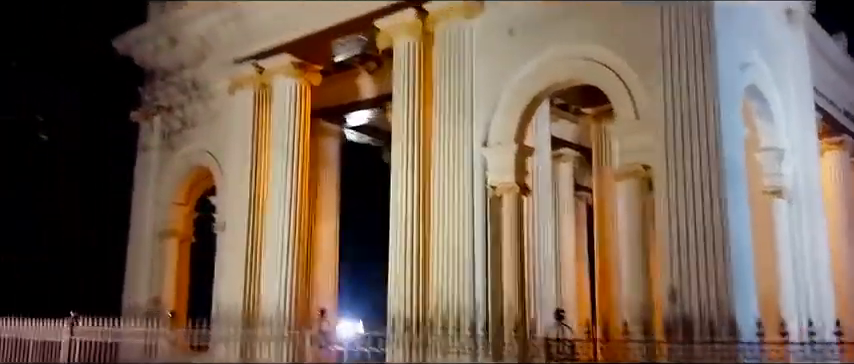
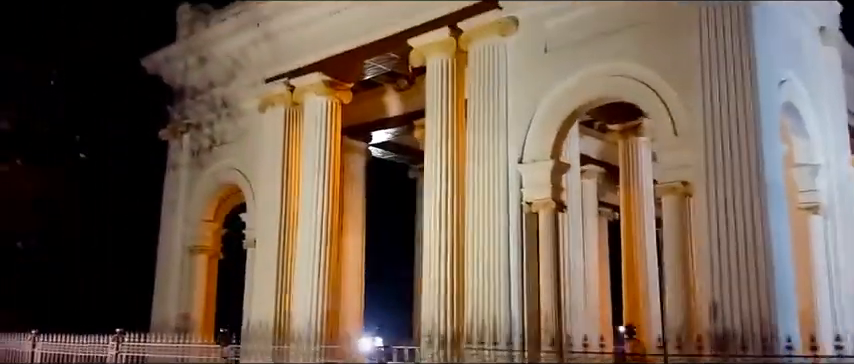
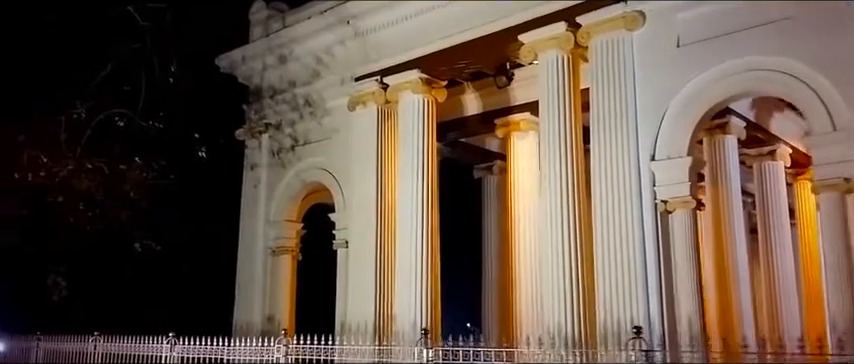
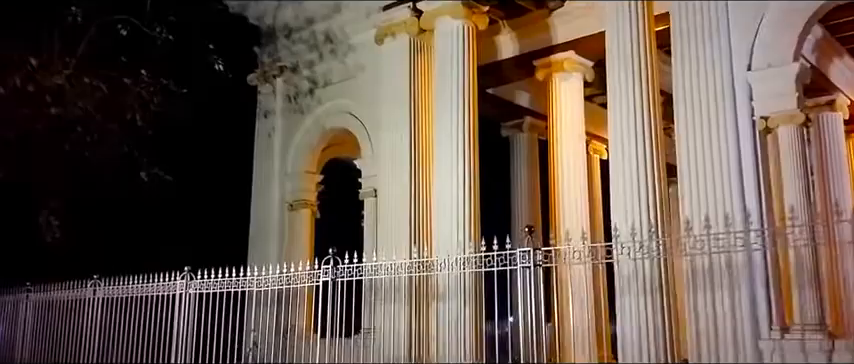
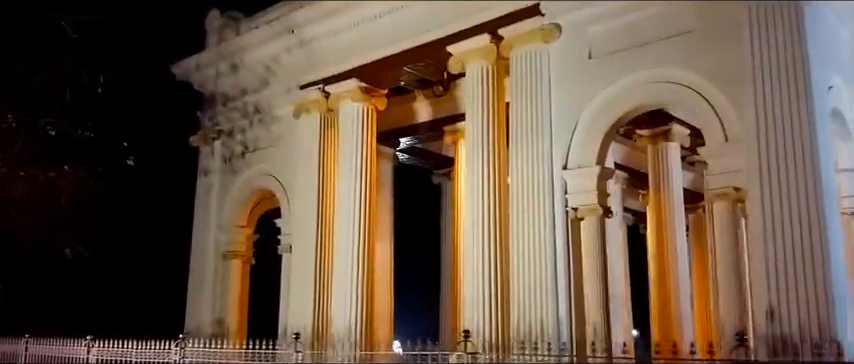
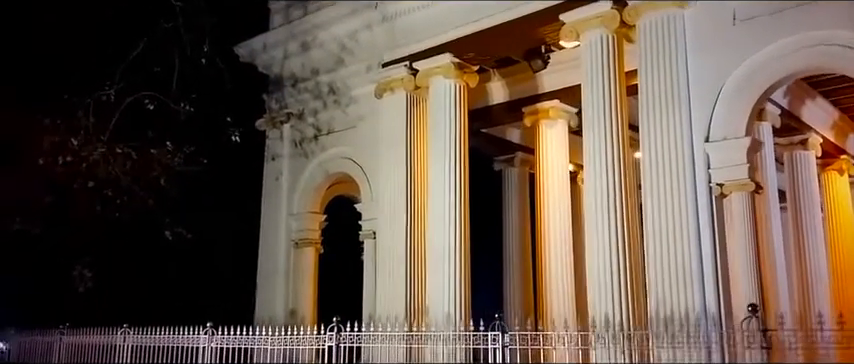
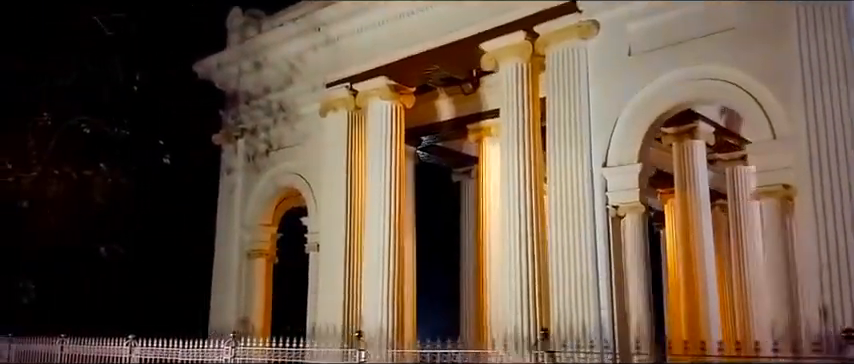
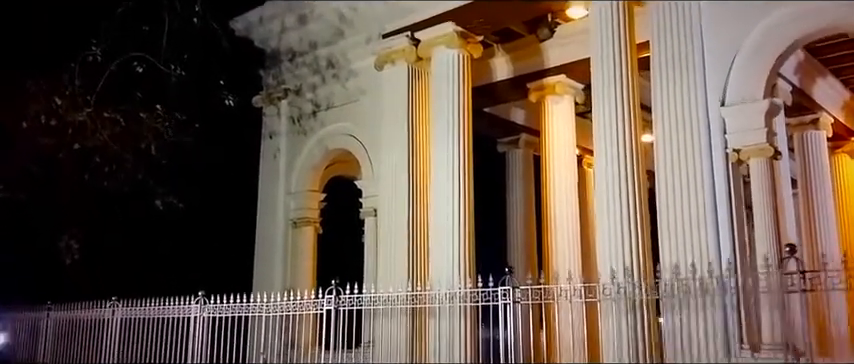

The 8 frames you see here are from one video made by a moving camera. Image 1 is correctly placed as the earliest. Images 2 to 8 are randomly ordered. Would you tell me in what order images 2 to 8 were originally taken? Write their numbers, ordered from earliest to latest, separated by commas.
2, 5, 7, 3, 6, 8, 4
